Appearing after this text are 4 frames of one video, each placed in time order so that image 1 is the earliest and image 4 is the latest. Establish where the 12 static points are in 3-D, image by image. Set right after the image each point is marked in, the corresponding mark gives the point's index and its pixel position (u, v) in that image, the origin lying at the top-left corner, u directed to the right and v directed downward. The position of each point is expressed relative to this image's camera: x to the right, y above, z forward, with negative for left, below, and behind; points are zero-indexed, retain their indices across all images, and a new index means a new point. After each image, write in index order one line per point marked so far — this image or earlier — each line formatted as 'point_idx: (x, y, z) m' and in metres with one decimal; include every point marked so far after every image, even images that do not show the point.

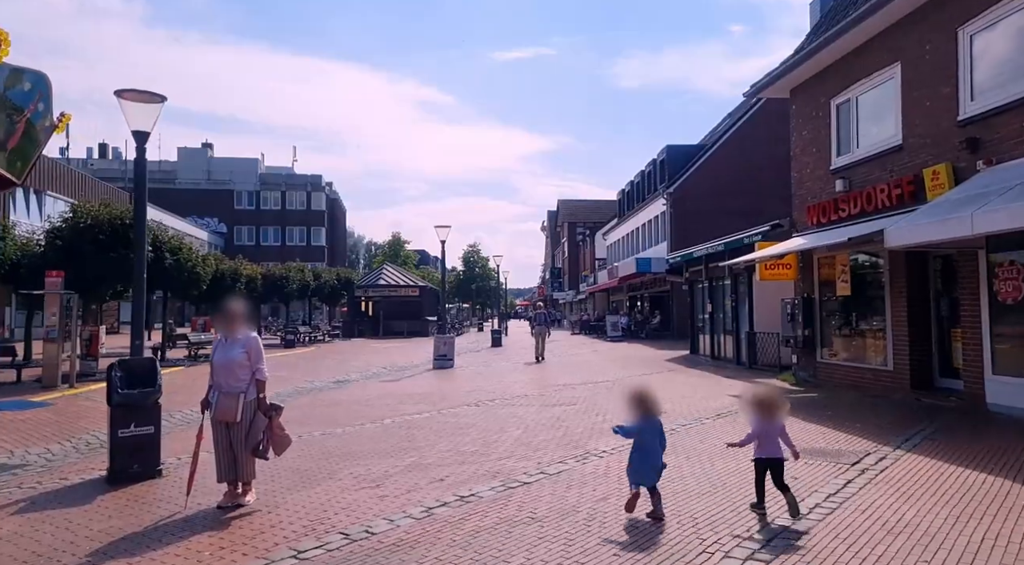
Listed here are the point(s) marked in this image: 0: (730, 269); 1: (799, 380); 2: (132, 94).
0: (+6.0, +0.4, +19.6) m
1: (+6.1, -2.1, +15.1) m
2: (-4.3, +2.1, +8.1) m
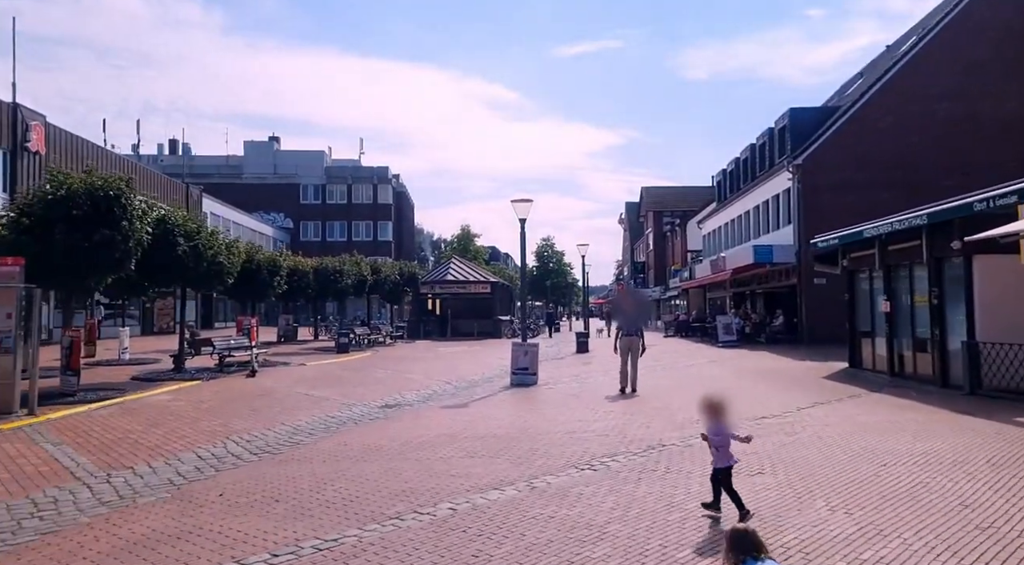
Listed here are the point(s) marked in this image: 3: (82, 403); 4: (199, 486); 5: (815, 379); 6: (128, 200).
0: (+8.1, +0.6, +13.8) m
1: (+7.8, -1.9, +9.4) m
2: (-3.2, +2.3, +3.3) m
3: (-8.0, -2.2, +13.3) m
4: (-3.3, -2.2, +7.6) m
5: (+7.0, -2.3, +16.7) m
6: (-7.4, +1.6, +13.7) m
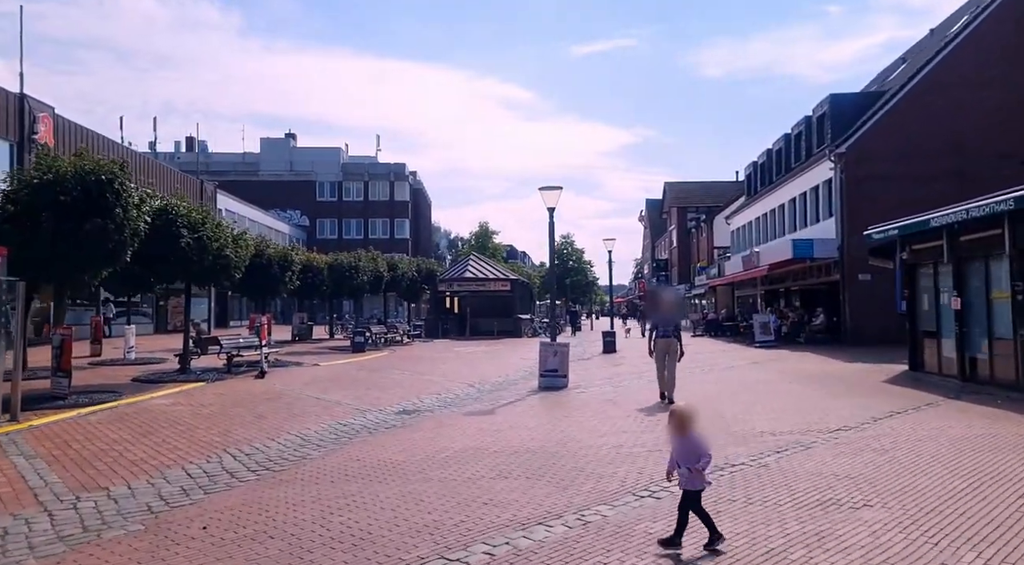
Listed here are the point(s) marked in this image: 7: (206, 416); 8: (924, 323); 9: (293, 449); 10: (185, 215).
0: (+8.6, +0.7, +12.3) m
1: (+8.2, -1.7, +7.8) m
2: (-2.9, +2.4, +2.0) m
3: (-7.5, -2.1, +12.1) m
4: (-2.9, -2.0, +6.3) m
5: (+7.7, -2.1, +15.1) m
6: (-6.8, +1.7, +12.5) m
7: (-5.0, -2.2, +11.7) m
8: (+9.2, -0.9, +16.0) m
9: (-2.8, -2.2, +9.2) m
10: (-7.3, +1.5, +15.9) m
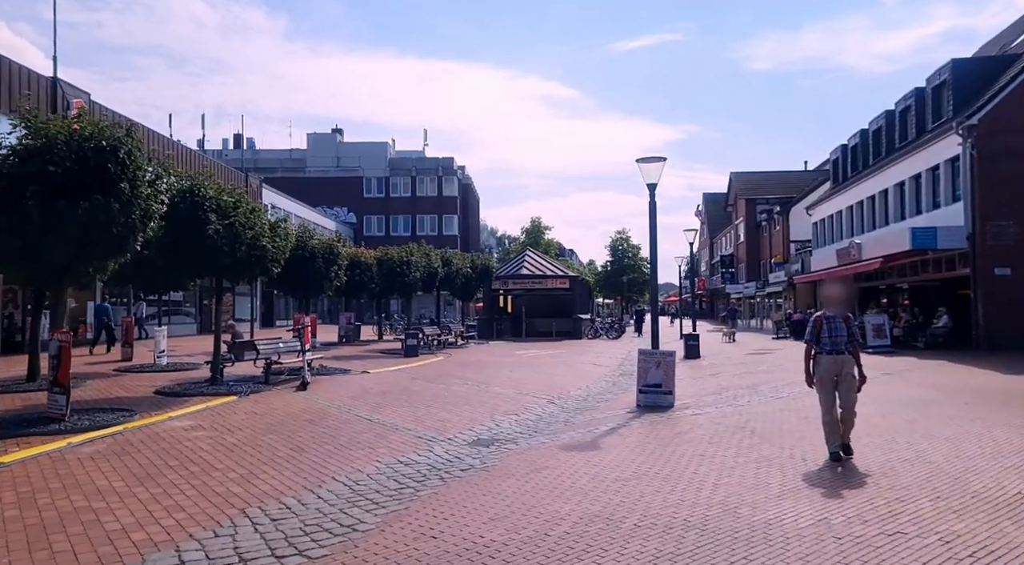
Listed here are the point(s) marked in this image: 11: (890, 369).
0: (+10.1, +0.8, +8.8) m
1: (+9.4, -1.6, +4.4) m
2: (-2.1, +2.5, -0.7) m
3: (-6.0, -2.0, +9.7) m
4: (-1.8, -2.0, +3.6) m
5: (+9.3, -2.0, +11.8) m
6: (-5.4, +1.8, +10.0) m
7: (-3.6, -2.1, +9.1) m
8: (+10.8, -0.8, +12.5) m
9: (-1.6, -2.1, +6.5) m
10: (-5.6, +1.6, +13.5) m
11: (+9.3, -2.0, +17.6) m
